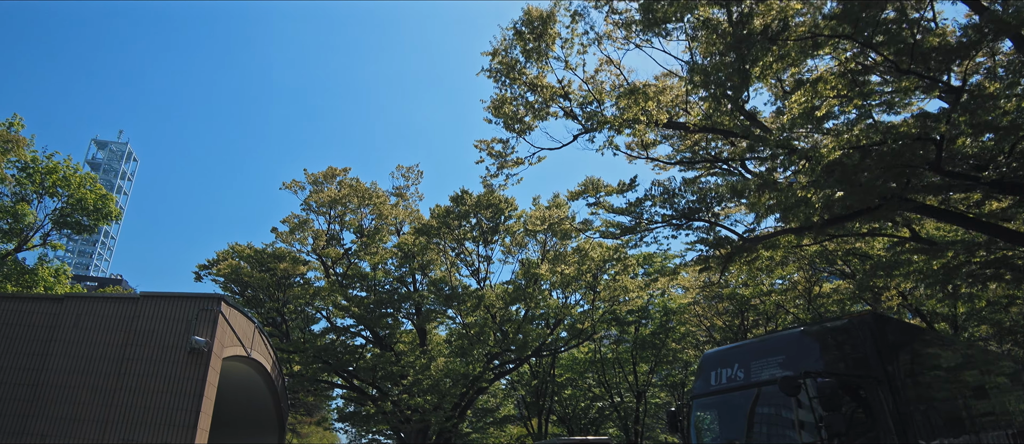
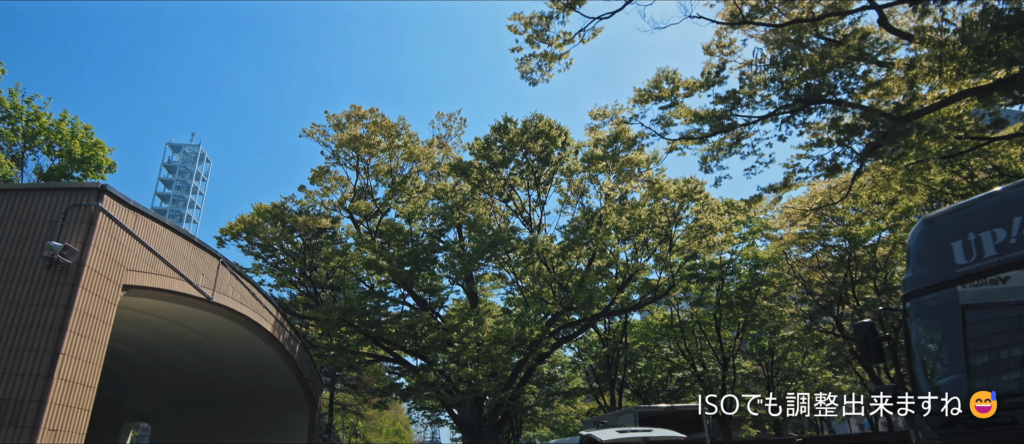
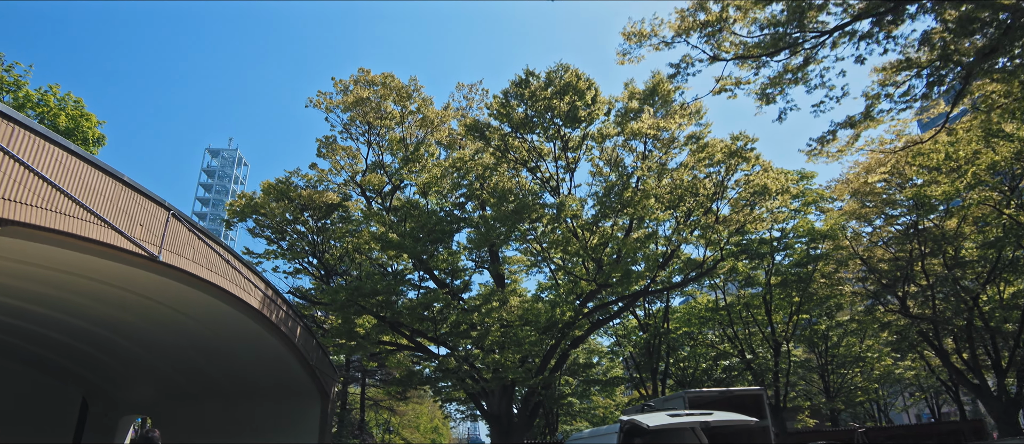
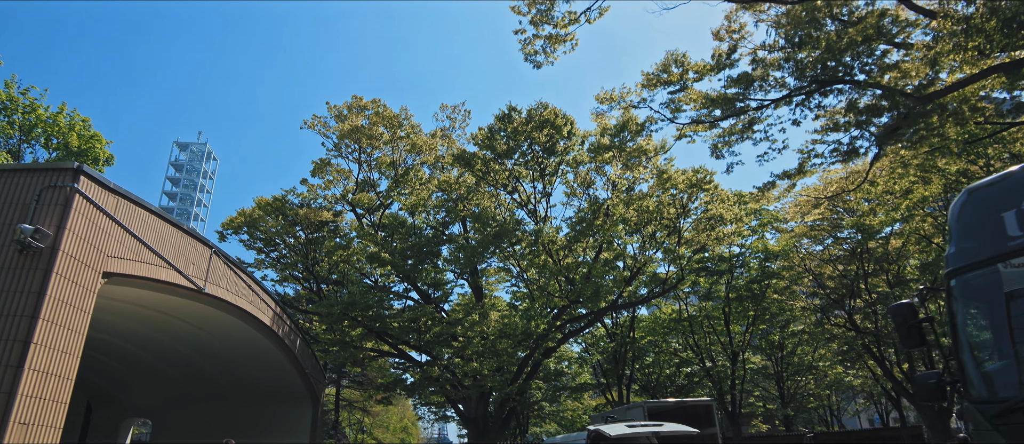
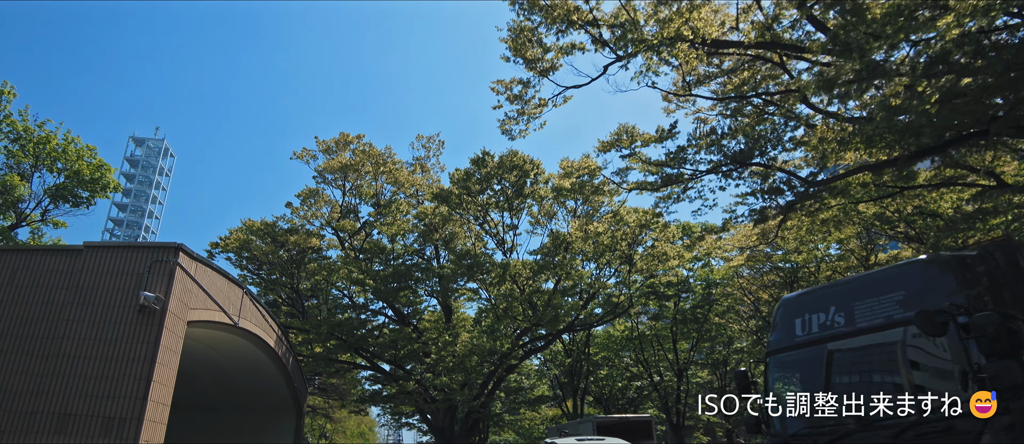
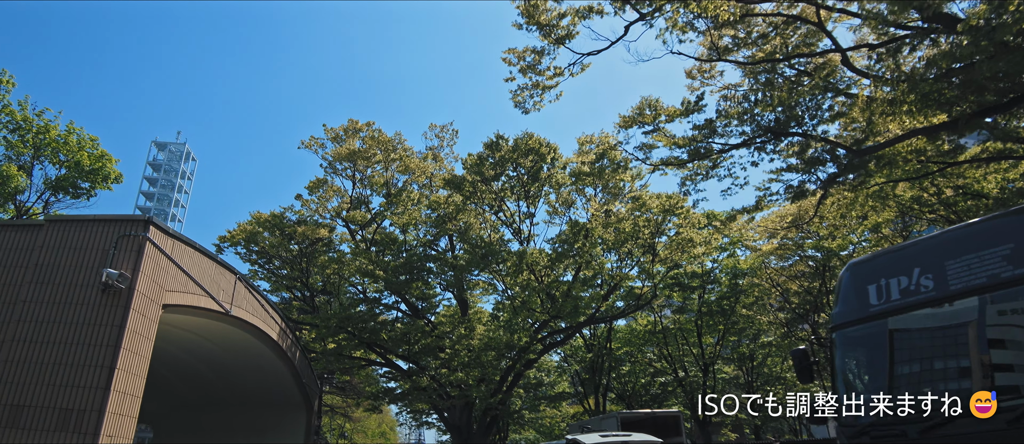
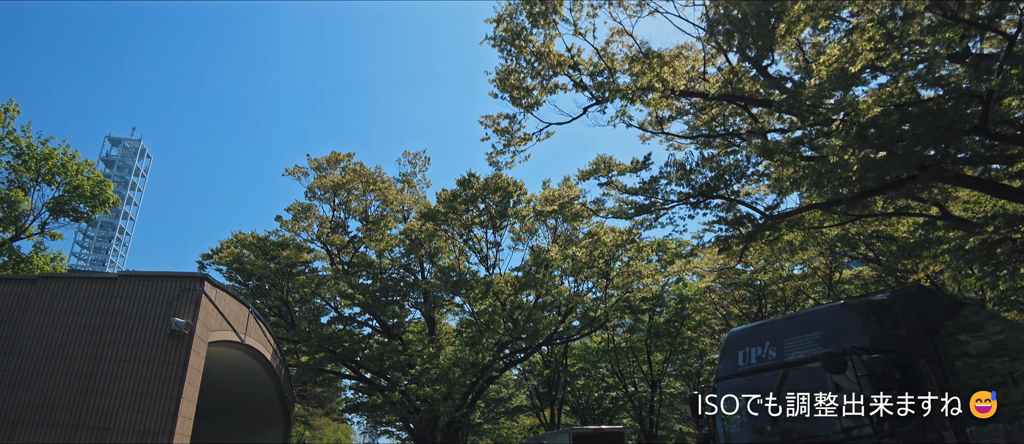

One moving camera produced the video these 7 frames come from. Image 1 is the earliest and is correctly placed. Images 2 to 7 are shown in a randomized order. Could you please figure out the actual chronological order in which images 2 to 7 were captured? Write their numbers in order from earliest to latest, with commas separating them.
7, 5, 6, 2, 4, 3
